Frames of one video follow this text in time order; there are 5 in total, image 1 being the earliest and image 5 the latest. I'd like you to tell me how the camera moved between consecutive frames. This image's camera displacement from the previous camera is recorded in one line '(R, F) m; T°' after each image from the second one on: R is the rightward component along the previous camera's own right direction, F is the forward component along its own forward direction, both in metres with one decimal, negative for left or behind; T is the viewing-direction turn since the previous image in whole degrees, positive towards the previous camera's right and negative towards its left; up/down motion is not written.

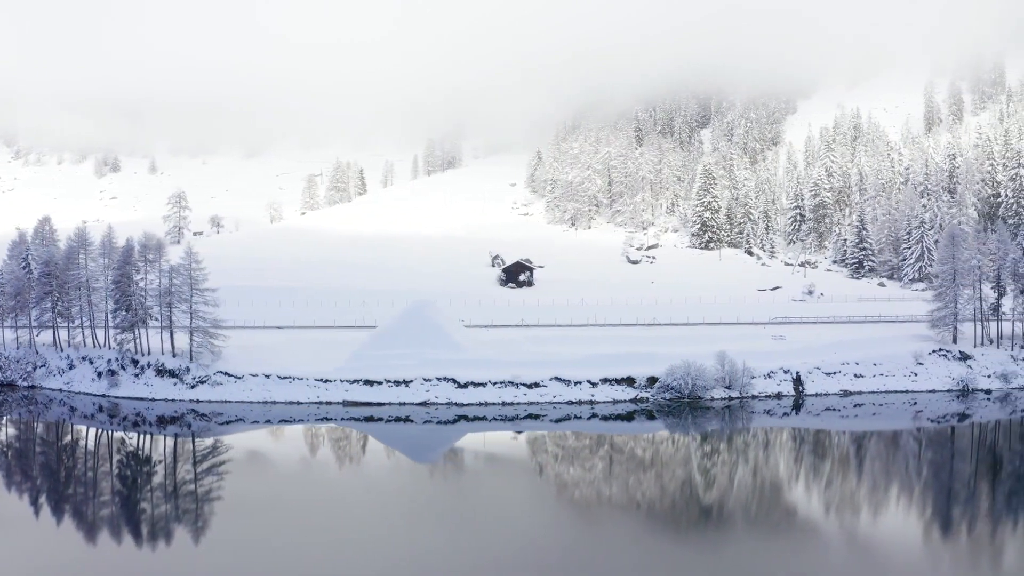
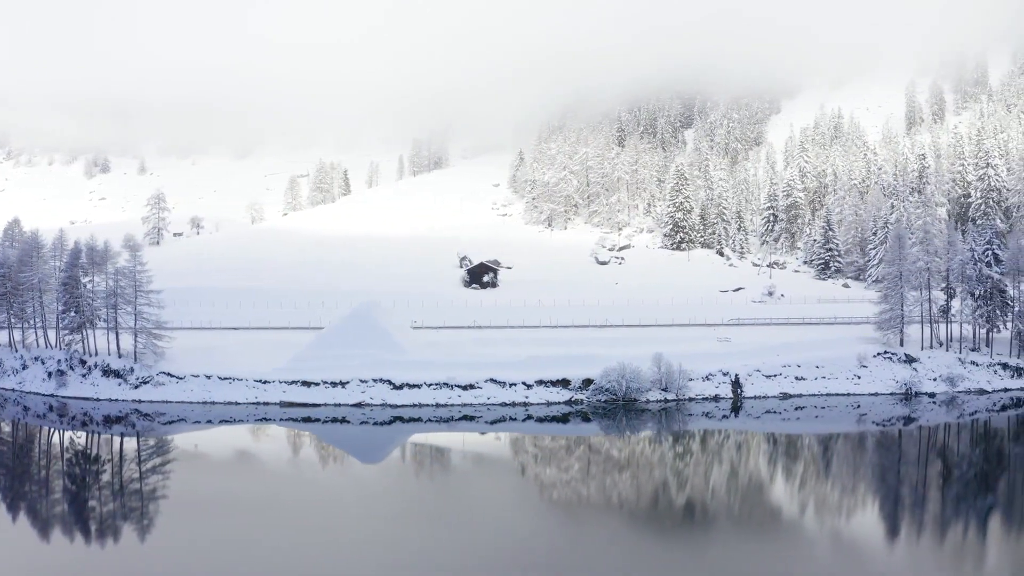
(+5.5, -0.1) m; -1°
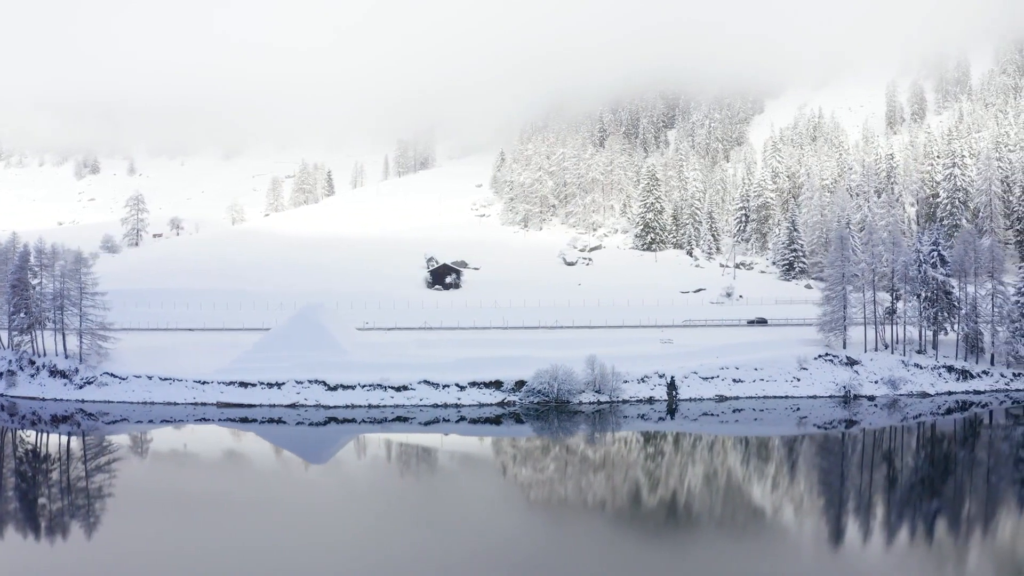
(+5.8, -0.2) m; -1°
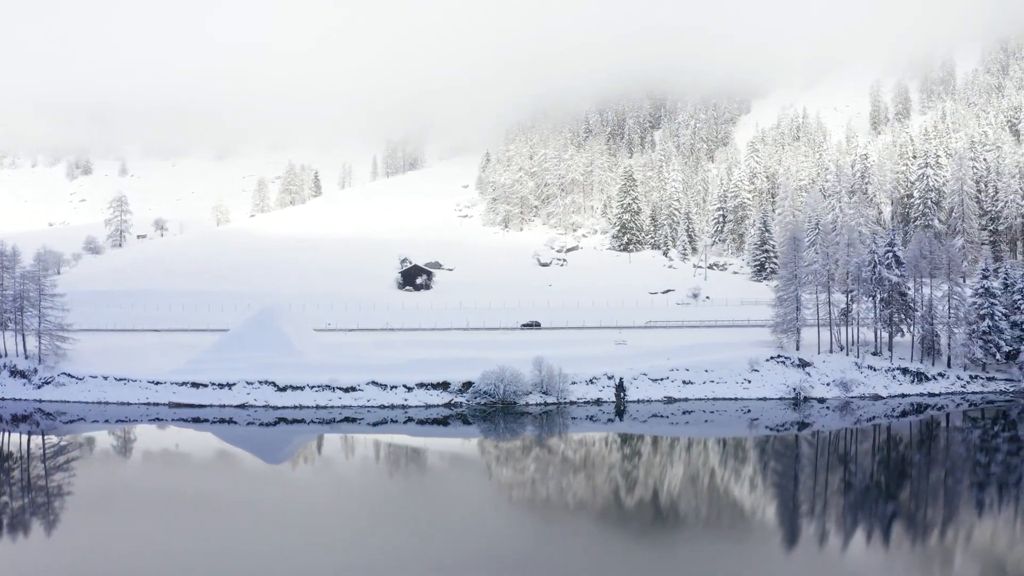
(+4.6, -0.2) m; -1°
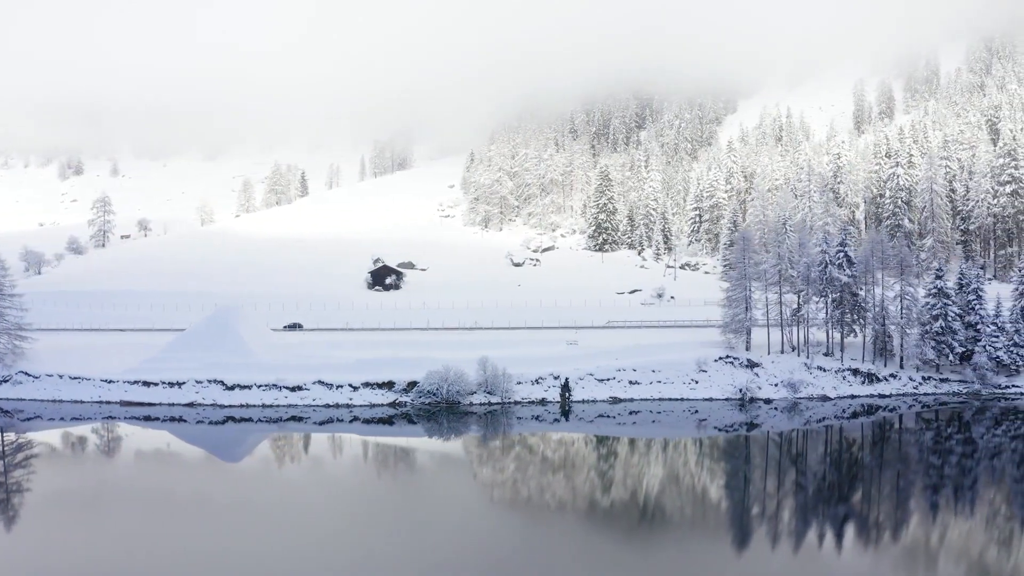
(+4.9, -0.2) m; -1°
